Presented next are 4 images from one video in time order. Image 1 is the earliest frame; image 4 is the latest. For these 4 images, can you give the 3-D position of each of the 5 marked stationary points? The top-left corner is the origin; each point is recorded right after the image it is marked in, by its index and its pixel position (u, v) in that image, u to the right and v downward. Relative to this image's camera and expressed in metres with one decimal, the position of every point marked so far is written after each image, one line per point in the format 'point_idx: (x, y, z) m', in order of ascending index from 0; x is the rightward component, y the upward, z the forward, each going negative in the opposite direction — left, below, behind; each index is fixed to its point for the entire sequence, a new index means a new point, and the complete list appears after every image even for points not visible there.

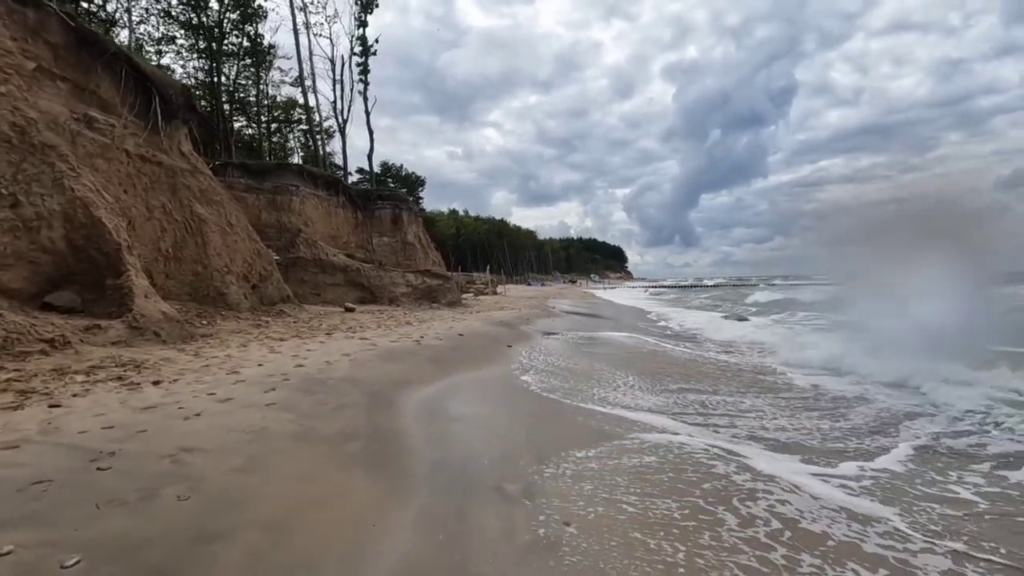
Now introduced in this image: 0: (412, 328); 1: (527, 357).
0: (-2.0, -0.8, +10.7) m
1: (+0.3, -1.2, +9.0) m
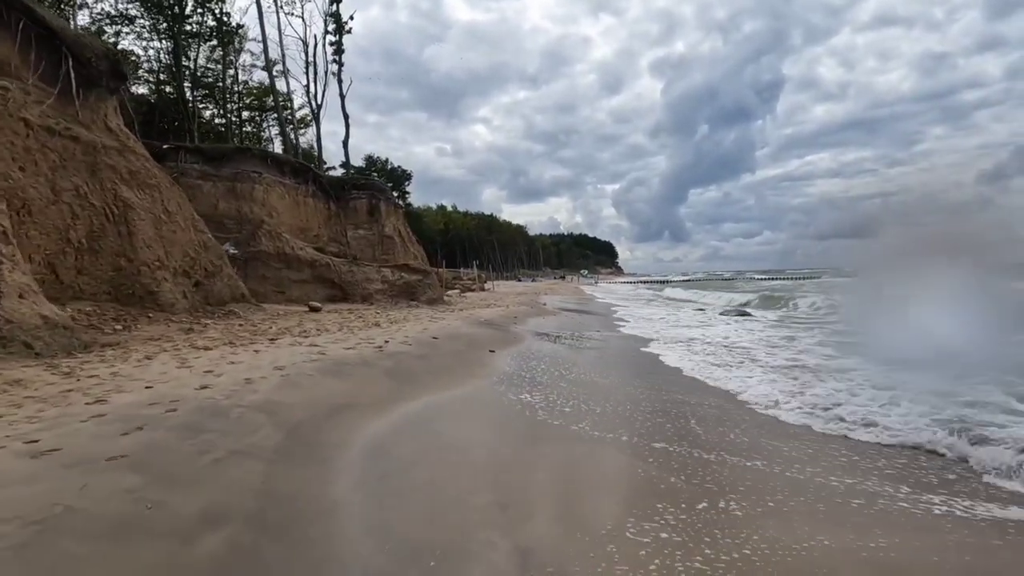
0: (-2.3, -0.7, +9.2) m
1: (0.0, -1.1, +7.5) m
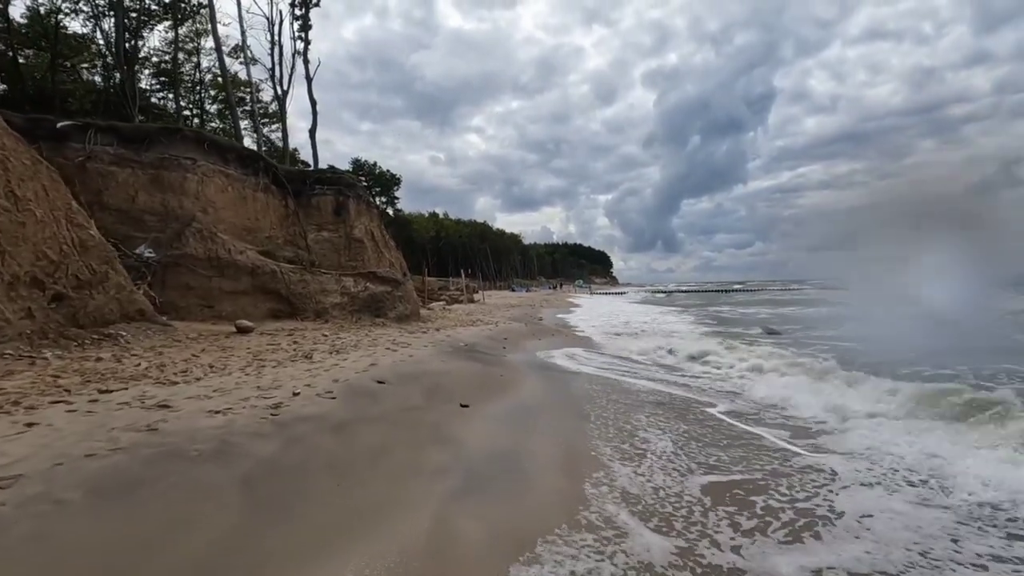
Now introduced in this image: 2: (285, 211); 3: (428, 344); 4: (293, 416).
0: (-2.5, -0.9, +6.2) m
1: (-0.1, -1.3, +4.6) m
2: (-6.6, +2.2, +15.6) m
3: (-1.4, -0.9, +9.2) m
4: (-1.8, -1.0, +4.4) m
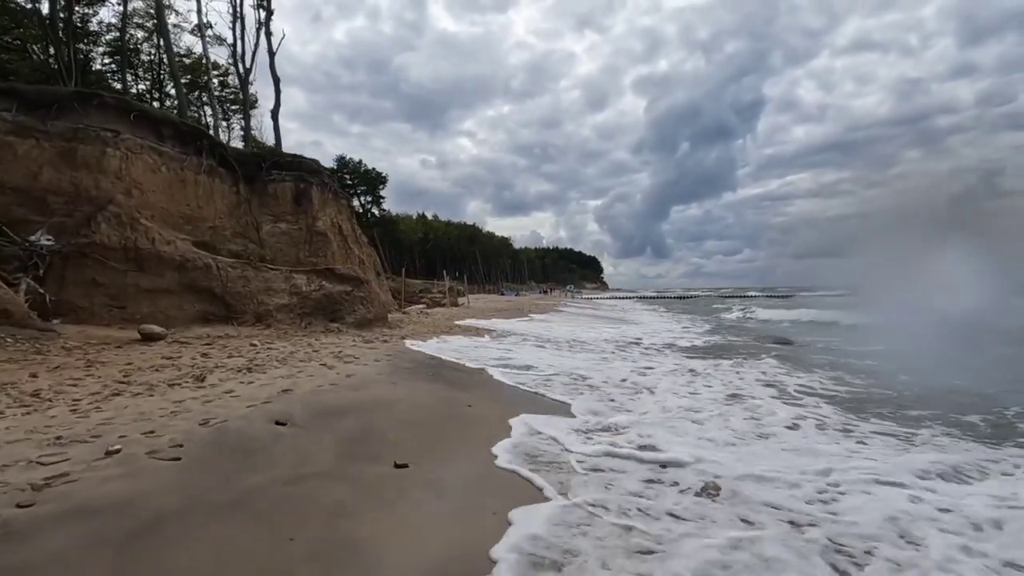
0: (-2.7, -0.9, +4.2) m
1: (-0.3, -1.2, +2.6) m
2: (-7.0, +2.3, +13.5) m
3: (-1.7, -0.9, +7.2) m
4: (-2.0, -1.0, +2.4) m
